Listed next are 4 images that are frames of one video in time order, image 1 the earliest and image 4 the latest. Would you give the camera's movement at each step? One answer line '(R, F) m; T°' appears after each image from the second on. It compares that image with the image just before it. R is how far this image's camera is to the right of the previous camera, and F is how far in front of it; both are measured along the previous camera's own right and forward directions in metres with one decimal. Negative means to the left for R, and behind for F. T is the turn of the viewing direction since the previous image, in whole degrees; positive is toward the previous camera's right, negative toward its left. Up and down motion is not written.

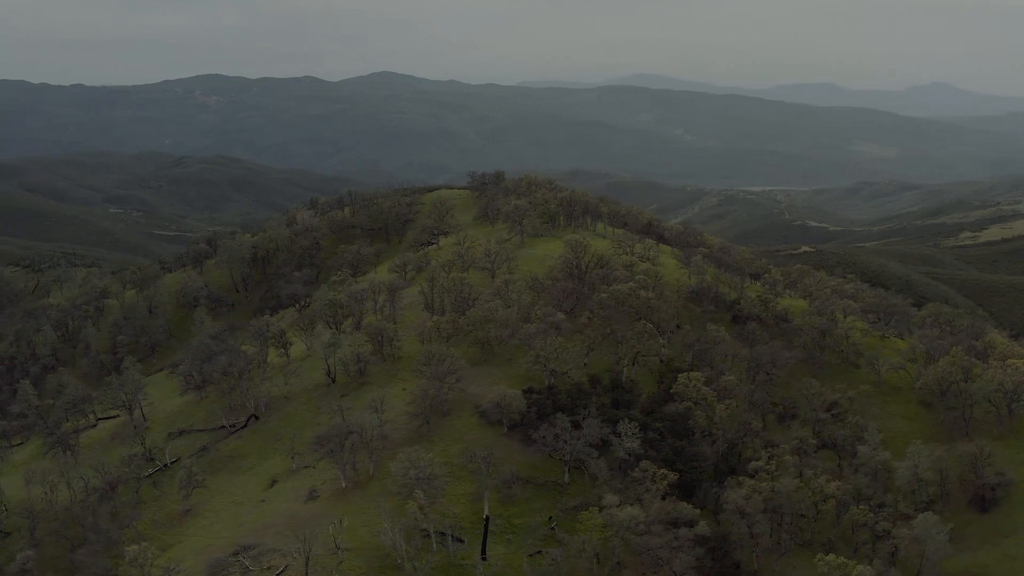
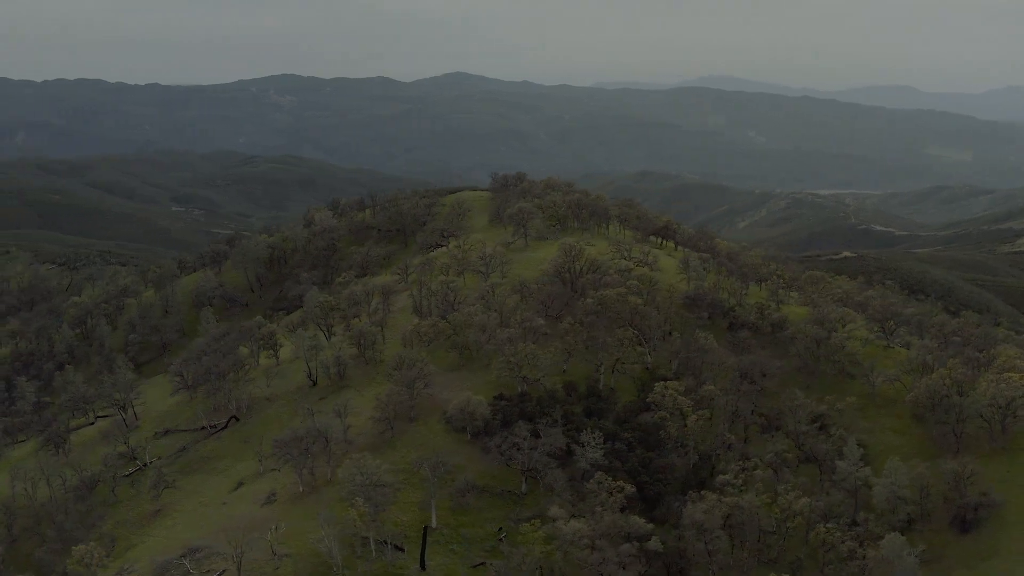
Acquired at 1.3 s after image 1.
(+5.6, +0.7) m; -3°
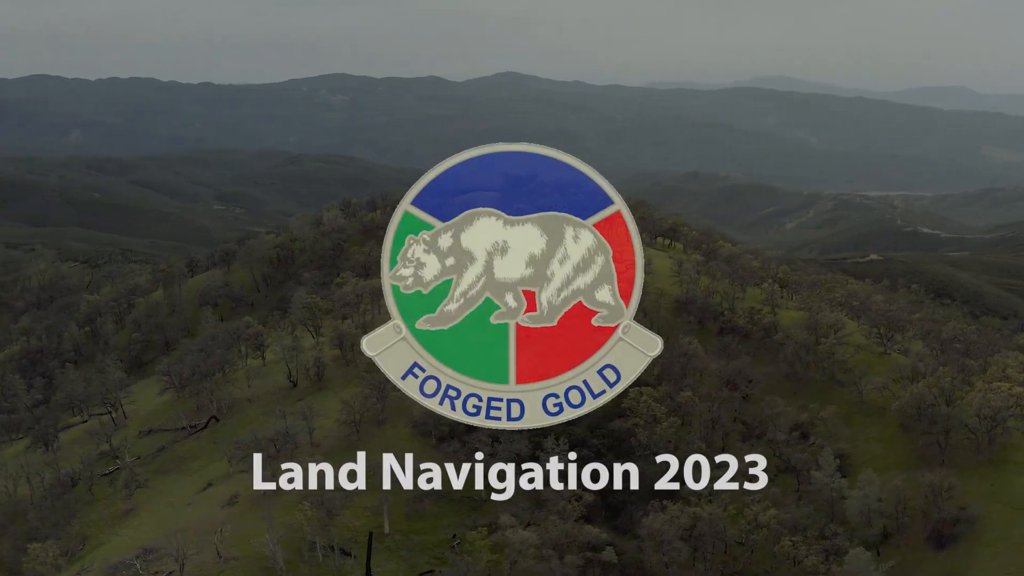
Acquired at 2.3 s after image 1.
(+4.5, +0.6) m; -2°
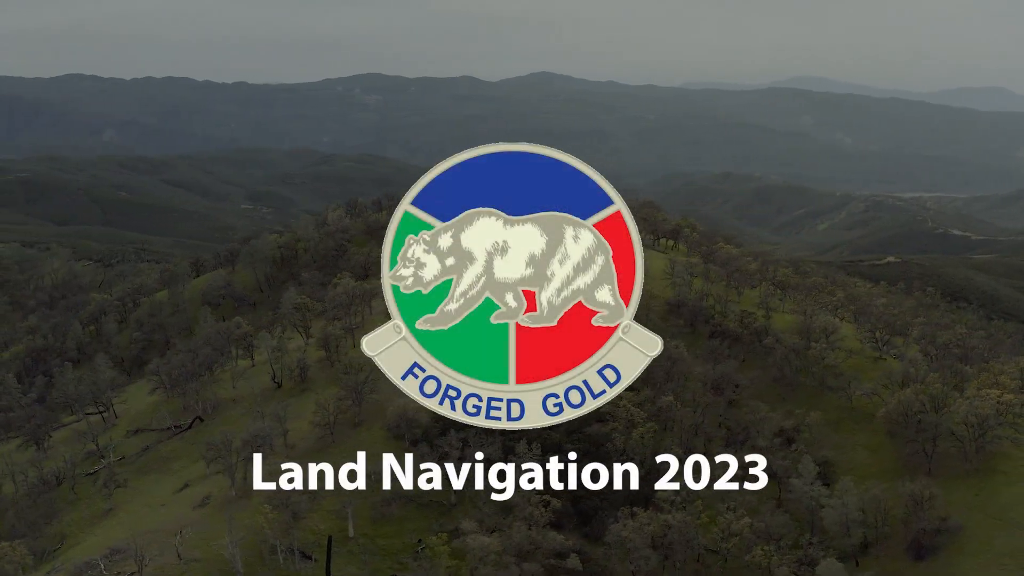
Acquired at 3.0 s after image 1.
(+3.2, +0.4) m; -1°
